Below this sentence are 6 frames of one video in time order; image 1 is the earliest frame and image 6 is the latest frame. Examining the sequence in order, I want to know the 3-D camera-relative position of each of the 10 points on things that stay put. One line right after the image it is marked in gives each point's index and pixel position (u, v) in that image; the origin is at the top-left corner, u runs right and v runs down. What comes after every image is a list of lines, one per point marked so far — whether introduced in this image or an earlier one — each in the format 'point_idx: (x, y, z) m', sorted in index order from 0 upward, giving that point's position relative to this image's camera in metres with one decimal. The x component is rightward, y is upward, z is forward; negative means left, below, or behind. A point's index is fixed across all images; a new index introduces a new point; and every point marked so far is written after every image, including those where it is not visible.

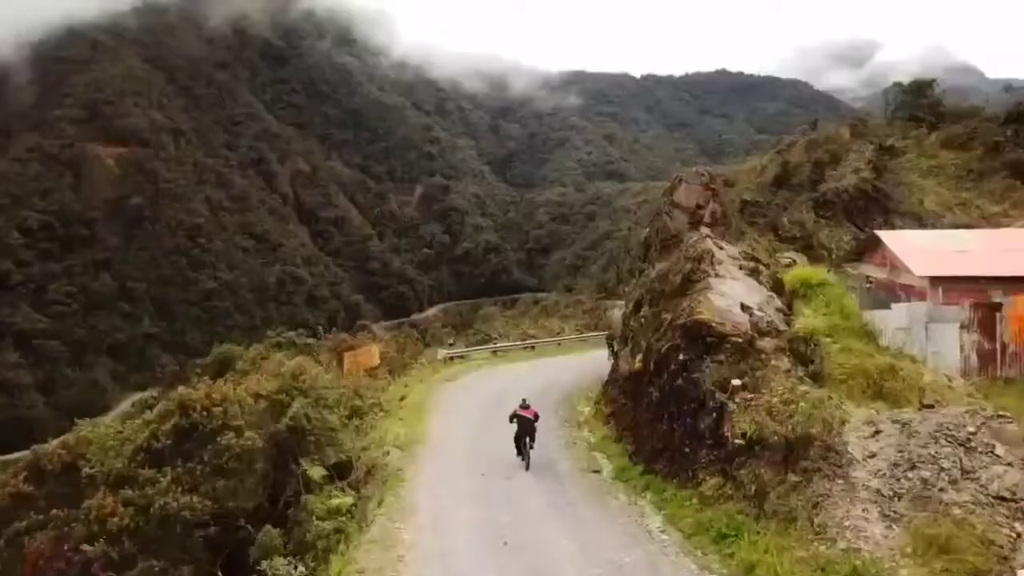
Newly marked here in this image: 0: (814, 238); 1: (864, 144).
0: (+4.4, +0.6, +11.3) m
1: (+7.8, +3.1, +17.6) m
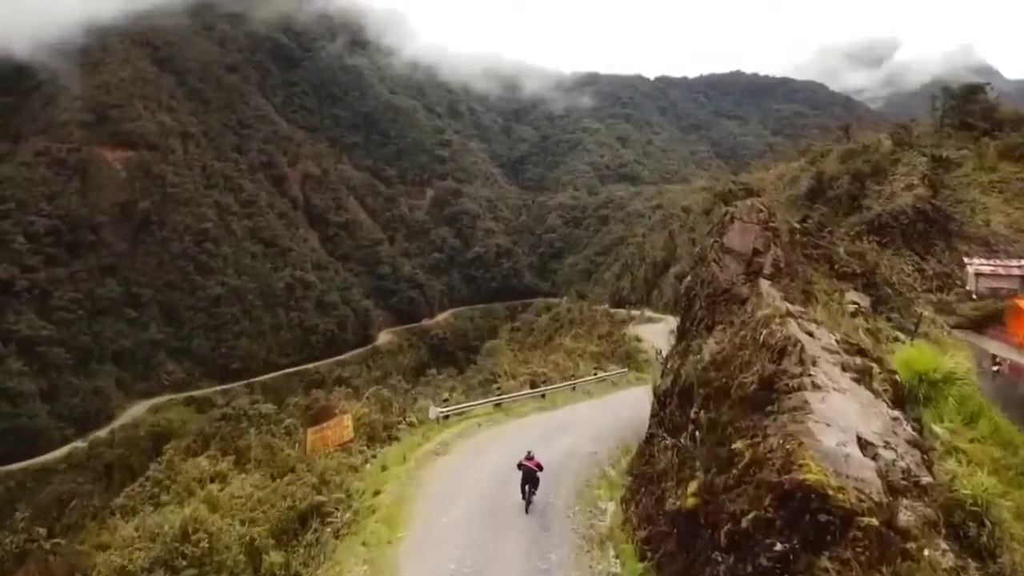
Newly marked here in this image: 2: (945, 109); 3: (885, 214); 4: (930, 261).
0: (+4.5, +0.1, +9.6) m
1: (+8.0, +2.6, +15.9) m
2: (+9.7, +4.0, +18.0) m
3: (+5.6, +1.1, +12.0) m
4: (+5.7, +0.3, +10.9) m
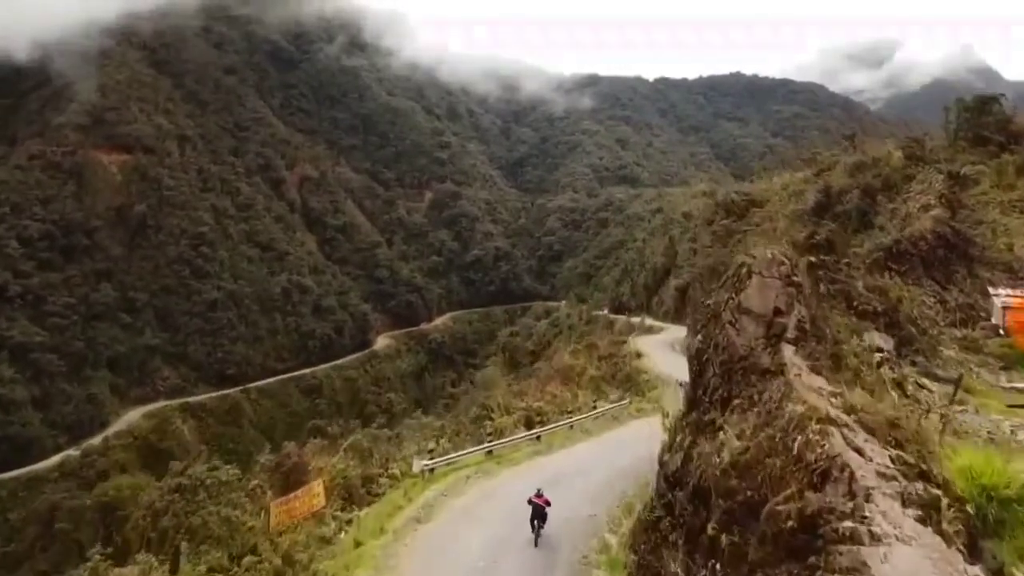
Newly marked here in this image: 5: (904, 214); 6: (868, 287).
0: (+4.4, -0.3, +8.9) m
1: (+7.9, +2.2, +15.2) m
2: (+9.6, +3.6, +17.3) m
3: (+5.5, +0.7, +11.3) m
4: (+5.6, -0.1, +10.1) m
5: (+6.5, +1.2, +13.1) m
6: (+4.1, 0.0, +9.2) m
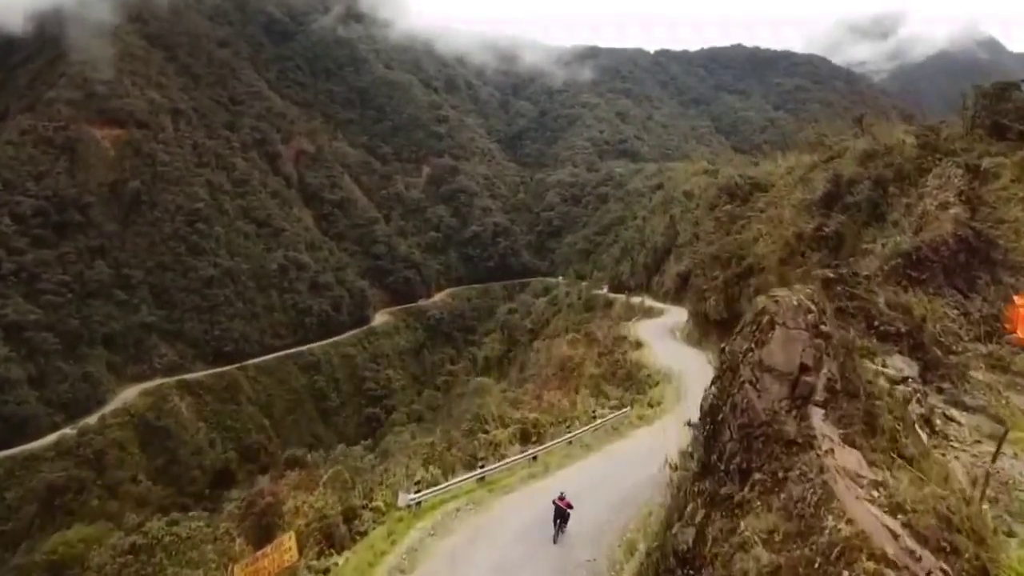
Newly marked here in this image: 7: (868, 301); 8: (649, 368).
0: (+4.3, -0.4, +8.3) m
1: (+7.8, +2.3, +14.5) m
2: (+9.6, +3.7, +16.5) m
3: (+5.4, +0.6, +10.6) m
4: (+5.5, -0.2, +9.5) m
5: (+6.4, +1.2, +12.5) m
6: (+4.1, -0.1, +8.6) m
7: (+3.6, -0.1, +8.1) m
8: (+3.0, -1.8, +17.5) m
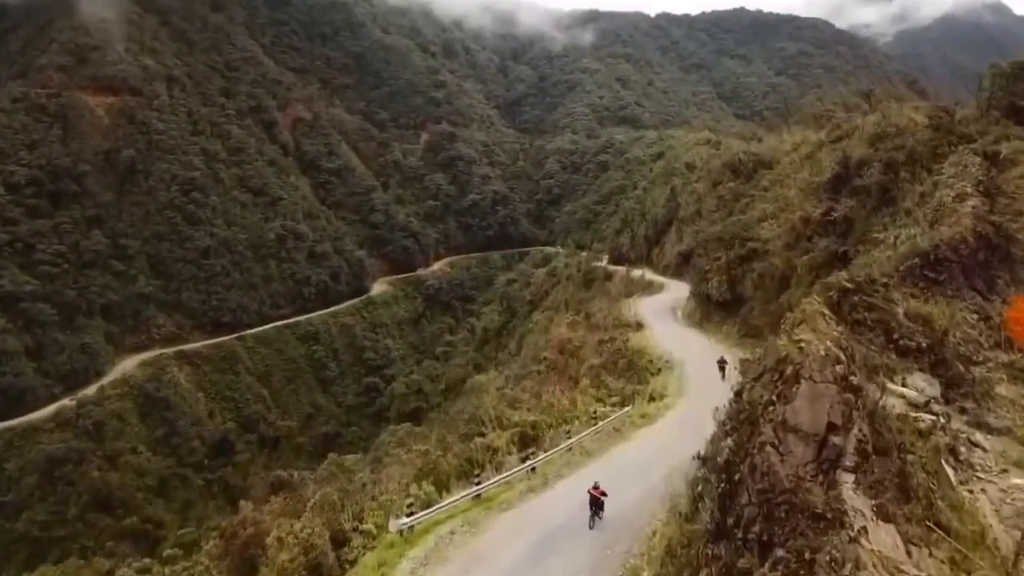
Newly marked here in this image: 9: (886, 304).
0: (+4.3, -0.5, +7.9) m
1: (+7.8, +2.5, +14.0) m
2: (+9.5, +4.0, +15.9) m
3: (+5.4, +0.6, +10.2) m
4: (+5.5, -0.2, +9.1) m
5: (+6.4, +1.3, +12.0) m
6: (+4.0, -0.2, +8.2) m
7: (+3.6, -0.2, +7.7) m
8: (+3.0, -1.5, +17.1) m
9: (+3.6, -0.2, +7.8) m
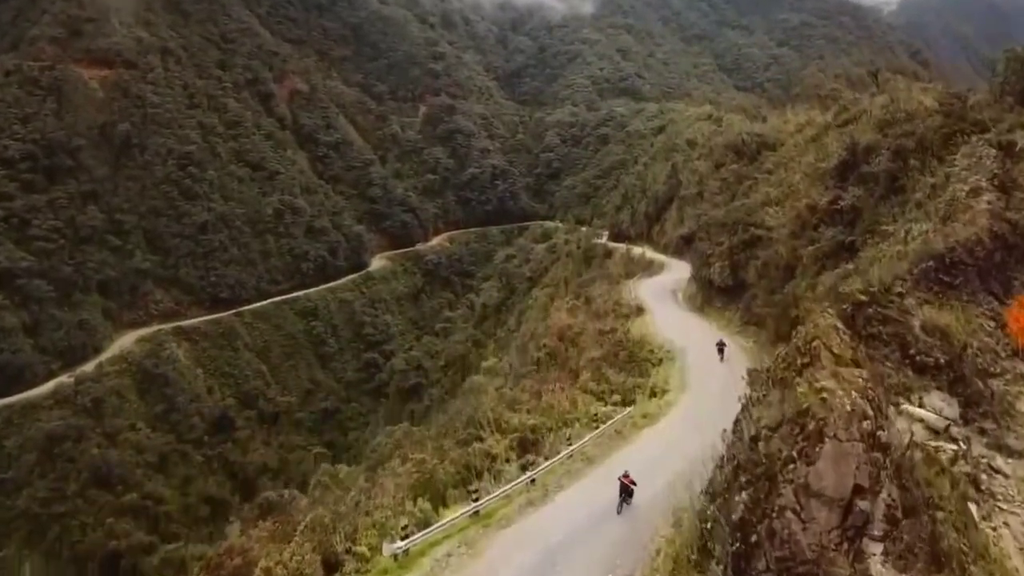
0: (+4.3, -0.6, +7.6) m
1: (+7.8, +2.6, +13.5) m
2: (+9.5, +4.2, +15.5) m
3: (+5.4, +0.6, +9.8) m
4: (+5.5, -0.2, +8.8) m
5: (+6.4, +1.4, +11.6) m
6: (+4.0, -0.3, +7.8) m
7: (+3.6, -0.3, +7.4) m
8: (+2.9, -1.2, +16.8) m
9: (+3.6, -0.2, +7.4) m
